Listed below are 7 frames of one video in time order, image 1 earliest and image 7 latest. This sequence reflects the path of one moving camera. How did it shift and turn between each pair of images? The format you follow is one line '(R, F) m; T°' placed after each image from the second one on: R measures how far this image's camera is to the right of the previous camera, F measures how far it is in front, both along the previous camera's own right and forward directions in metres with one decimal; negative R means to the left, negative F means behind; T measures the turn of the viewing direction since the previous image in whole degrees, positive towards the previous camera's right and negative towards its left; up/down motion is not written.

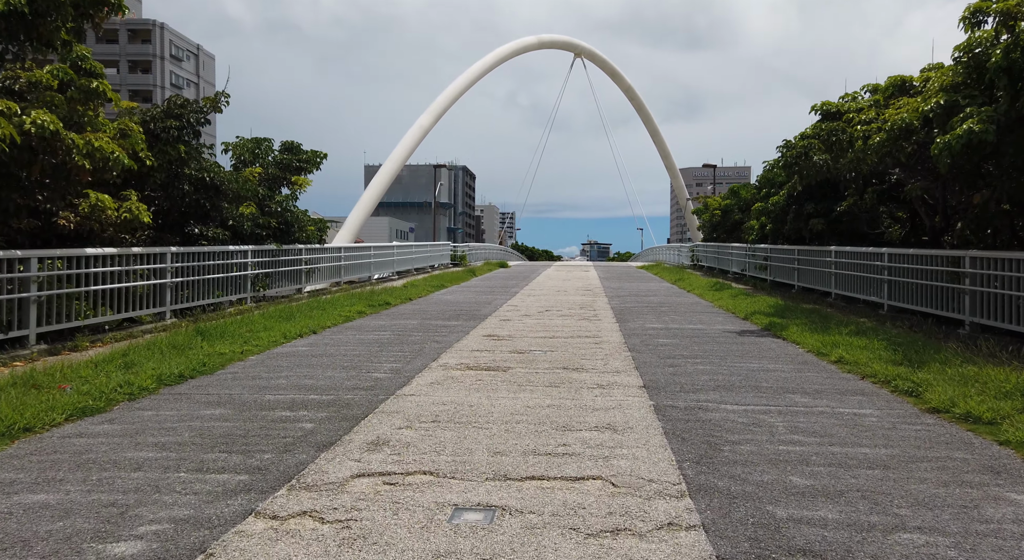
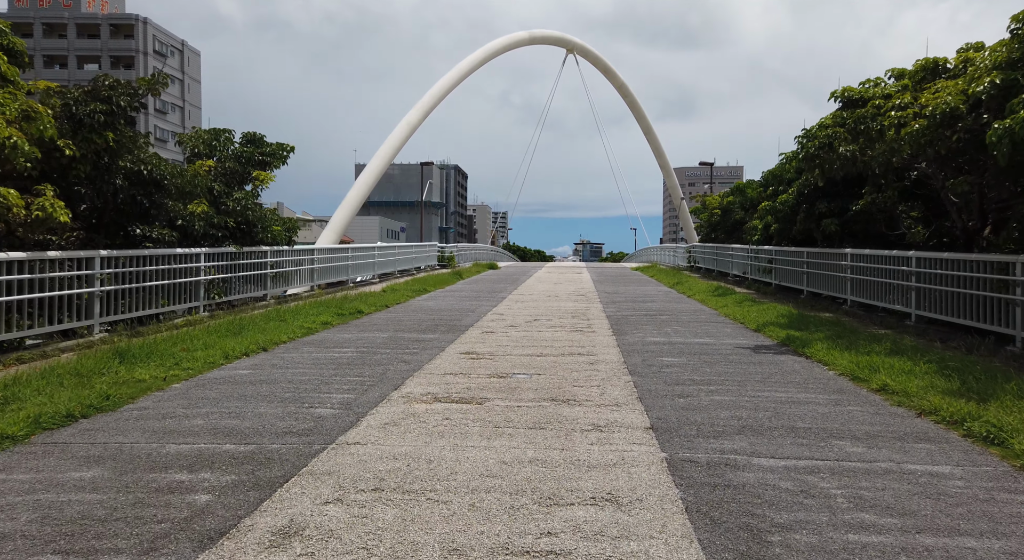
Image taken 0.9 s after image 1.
(+0.1, +1.3) m; +1°
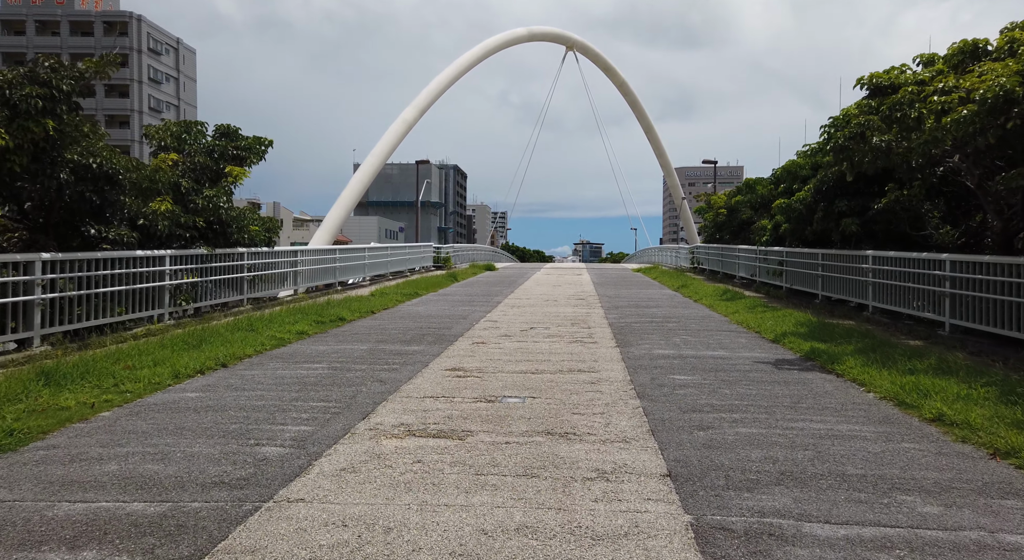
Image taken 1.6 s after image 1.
(+0.1, +1.0) m; 0°
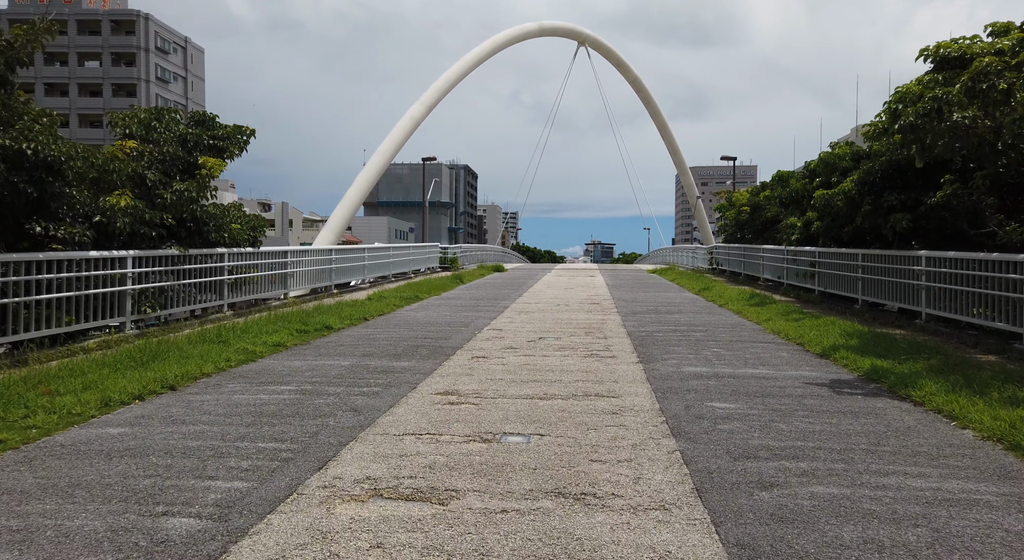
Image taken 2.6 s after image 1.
(+0.1, +1.3) m; -1°
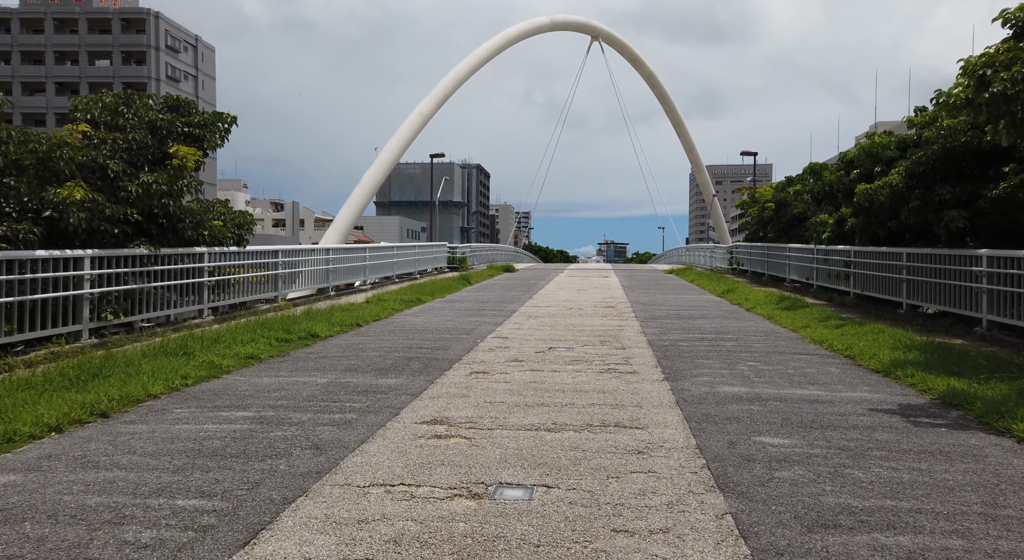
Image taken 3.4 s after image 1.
(+0.1, +1.1) m; -1°
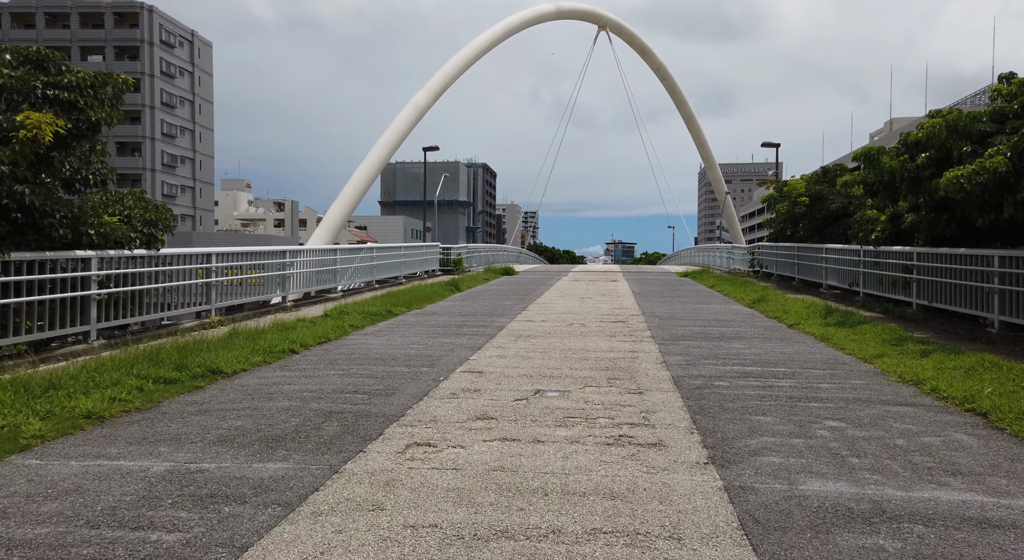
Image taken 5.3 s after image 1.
(+0.3, +2.6) m; -1°
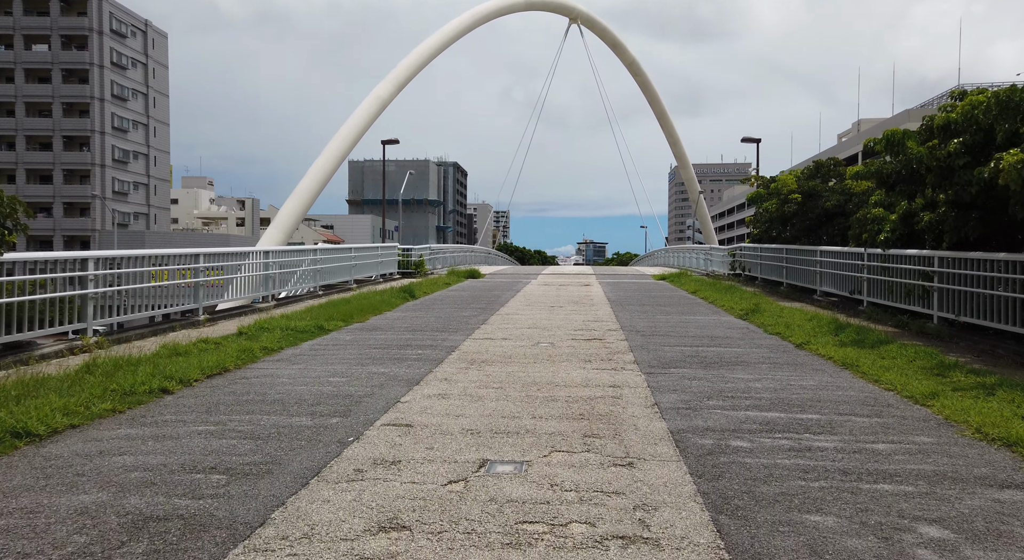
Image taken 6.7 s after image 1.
(+0.2, +2.0) m; +2°
